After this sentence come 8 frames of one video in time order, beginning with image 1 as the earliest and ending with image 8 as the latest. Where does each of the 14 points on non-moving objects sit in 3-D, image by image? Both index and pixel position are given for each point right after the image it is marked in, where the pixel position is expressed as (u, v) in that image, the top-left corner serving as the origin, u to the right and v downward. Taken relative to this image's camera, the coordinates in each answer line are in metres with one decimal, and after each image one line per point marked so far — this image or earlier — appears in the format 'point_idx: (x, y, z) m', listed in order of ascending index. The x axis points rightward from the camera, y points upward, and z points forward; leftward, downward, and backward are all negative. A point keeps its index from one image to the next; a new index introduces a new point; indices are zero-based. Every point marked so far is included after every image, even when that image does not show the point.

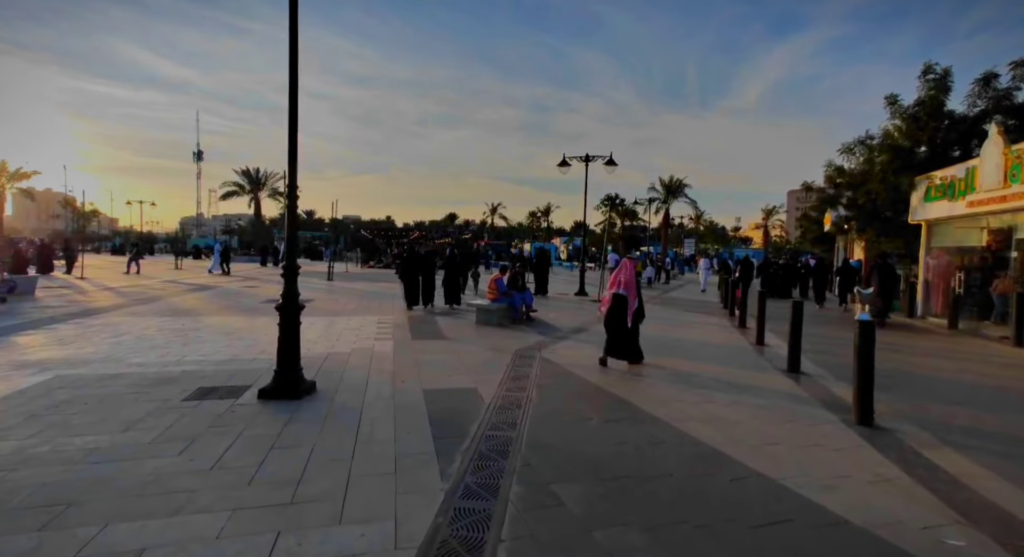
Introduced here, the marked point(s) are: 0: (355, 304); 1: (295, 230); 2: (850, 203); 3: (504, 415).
0: (-4.4, -0.7, +14.2) m
1: (-2.2, +0.5, +5.1) m
2: (+10.2, +2.2, +15.1) m
3: (-0.1, -1.3, +4.9) m
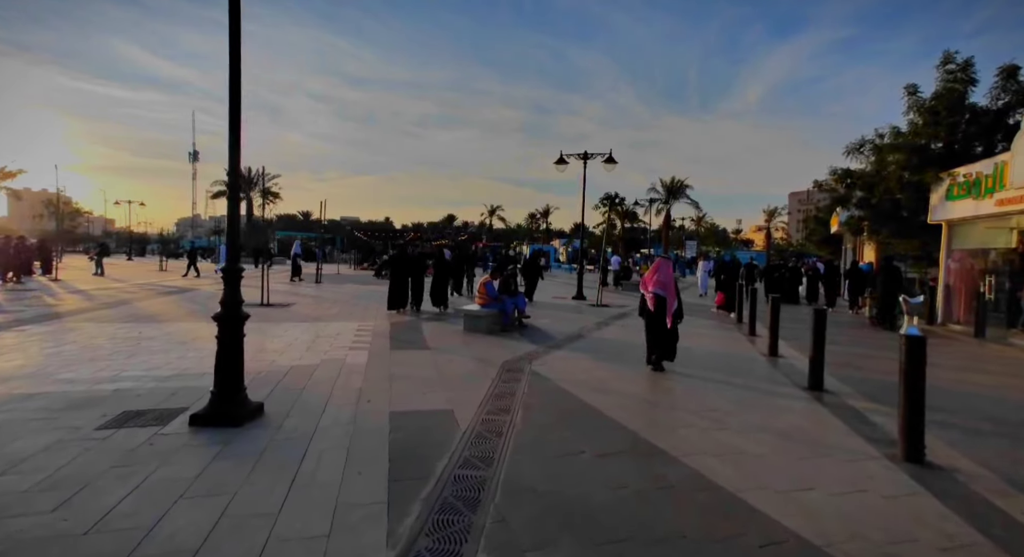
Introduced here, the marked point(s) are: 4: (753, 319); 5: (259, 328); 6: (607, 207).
0: (-4.6, -0.8, +13.4) m
1: (-2.4, +0.5, +4.4) m
2: (+10.0, +2.1, +14.3) m
3: (-0.3, -1.4, +4.1) m
4: (+5.3, -0.9, +11.0) m
5: (-4.8, -0.9, +9.6) m
6: (+3.2, +2.4, +16.7) m
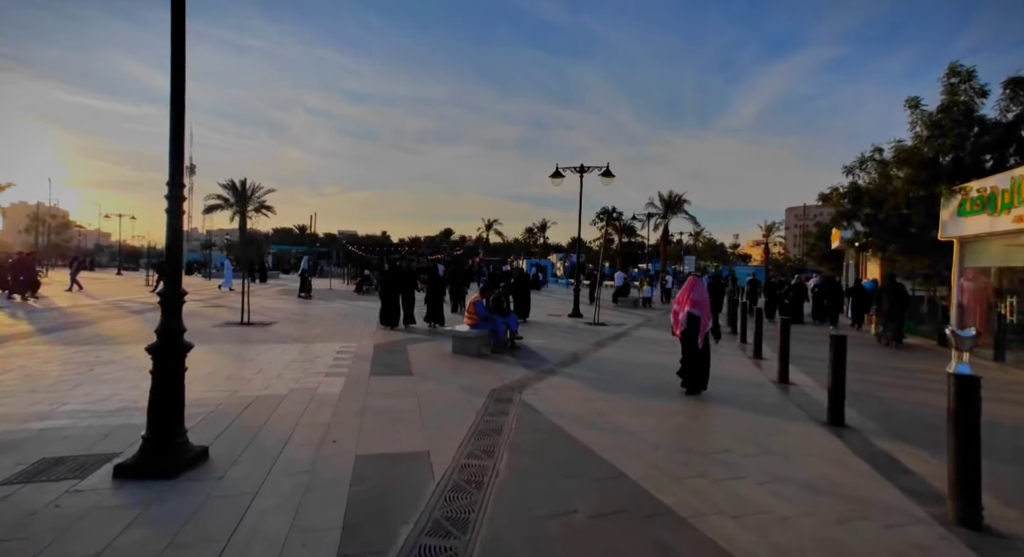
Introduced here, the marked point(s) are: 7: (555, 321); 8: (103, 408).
0: (-4.7, -1.3, +12.8) m
1: (-2.5, +0.3, +3.8) m
2: (+9.8, +1.6, +13.9) m
3: (-0.4, -1.6, +3.5) m
4: (+5.1, -1.3, +10.4) m
5: (-5.0, -1.3, +9.0) m
6: (+3.0, +1.8, +16.2) m
7: (+1.6, -1.6, +18.9) m
8: (-4.1, -1.3, +5.0) m
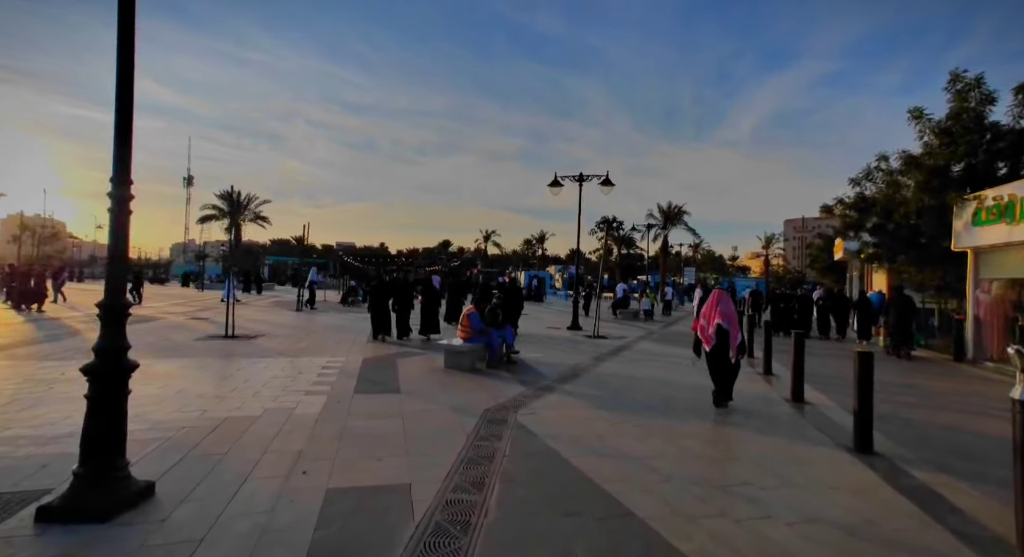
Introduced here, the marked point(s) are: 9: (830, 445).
0: (-4.8, -1.5, +12.3) m
1: (-2.6, +0.2, +3.4) m
2: (+9.8, +1.3, +13.5) m
3: (-0.5, -1.6, +3.0) m
4: (+5.0, -1.5, +9.9) m
5: (-5.0, -1.5, +8.5) m
6: (+2.9, +1.5, +15.8) m
7: (+1.5, -2.0, +18.4) m
8: (-4.1, -1.4, +4.5) m
9: (+3.3, -1.7, +5.2) m
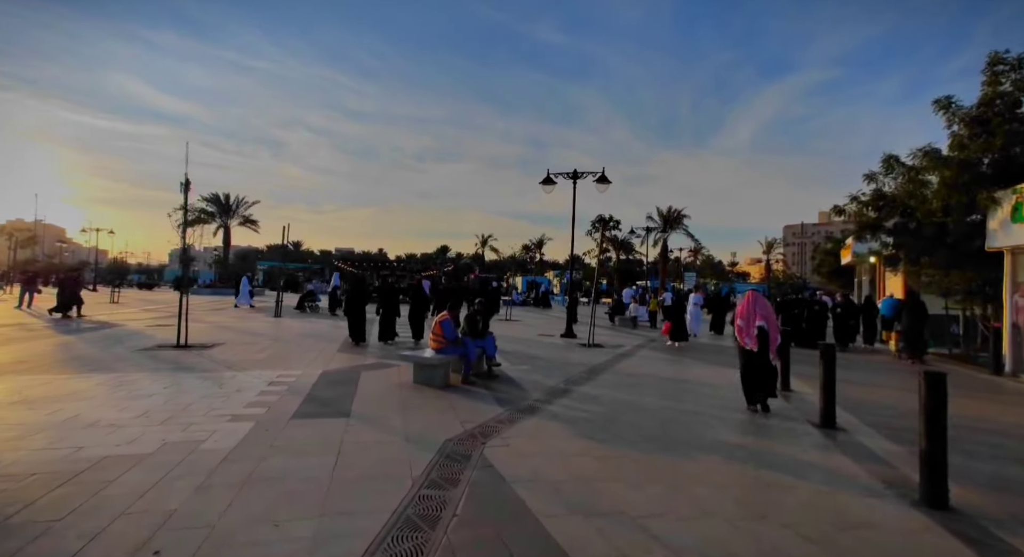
0: (-5.1, -1.6, +11.1) m
1: (-2.9, +0.2, +2.2) m
2: (+9.4, +1.2, +12.3) m
3: (-0.8, -1.6, +1.8) m
4: (+4.7, -1.5, +8.7) m
5: (-5.4, -1.5, +7.3) m
6: (+2.6, +1.4, +14.7) m
7: (+1.2, -2.2, +17.2) m
8: (-4.5, -1.4, +3.3) m
9: (+3.0, -1.7, +4.0) m
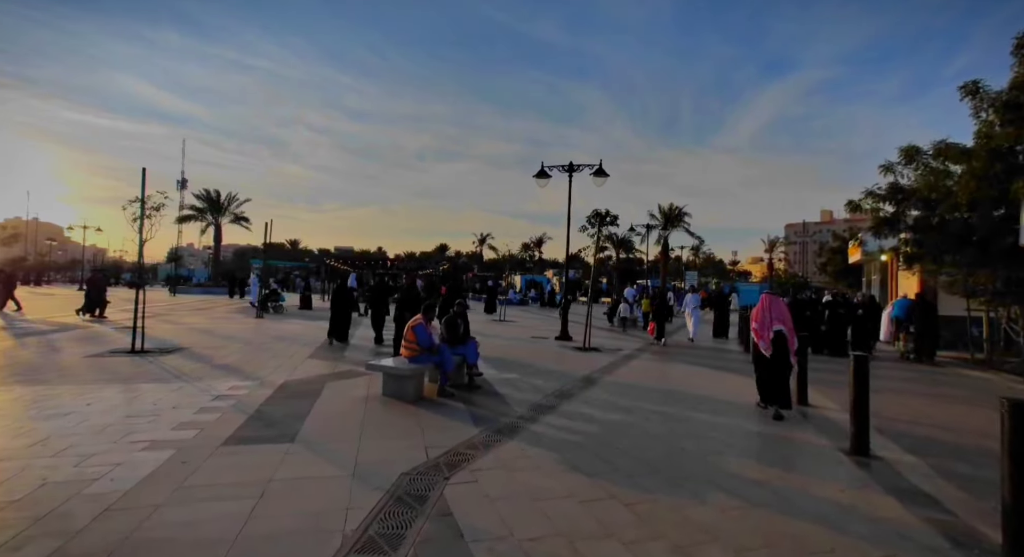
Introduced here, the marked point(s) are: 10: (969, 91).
0: (-5.4, -1.6, +10.2) m
1: (-3.2, +0.2, +1.3) m
2: (+9.2, +1.2, +11.4) m
3: (-1.0, -1.6, +0.9) m
4: (+4.4, -1.5, +7.8) m
5: (-5.6, -1.5, +6.4) m
6: (+2.3, +1.4, +13.7) m
7: (+0.9, -2.2, +16.3) m
8: (-4.7, -1.4, +2.4) m
9: (+2.7, -1.7, +3.1) m
10: (+9.3, +3.8, +10.2) m
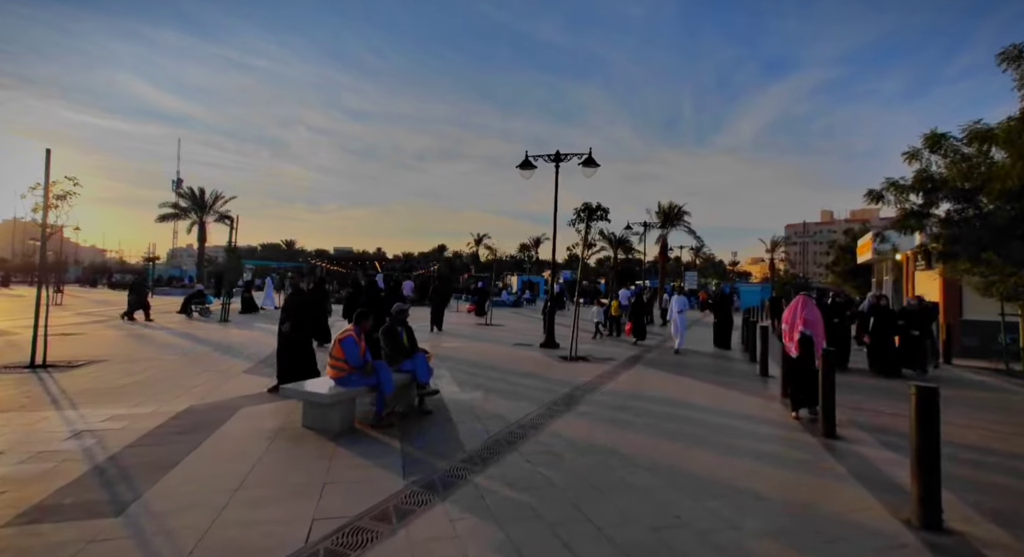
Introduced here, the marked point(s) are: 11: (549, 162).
0: (-5.9, -1.6, +8.7) m
1: (-3.7, +0.2, -0.2) m
2: (+8.7, +1.2, +9.9) m
3: (-1.6, -1.6, -0.5) m
4: (+3.9, -1.6, +6.3) m
5: (-6.2, -1.5, +4.9) m
6: (+1.8, +1.4, +12.3) m
7: (+0.4, -2.2, +14.8) m
8: (-5.2, -1.4, +1.0) m
9: (+2.2, -1.7, +1.6) m
10: (+8.7, +3.8, +8.8) m
11: (+1.0, +3.2, +13.9) m
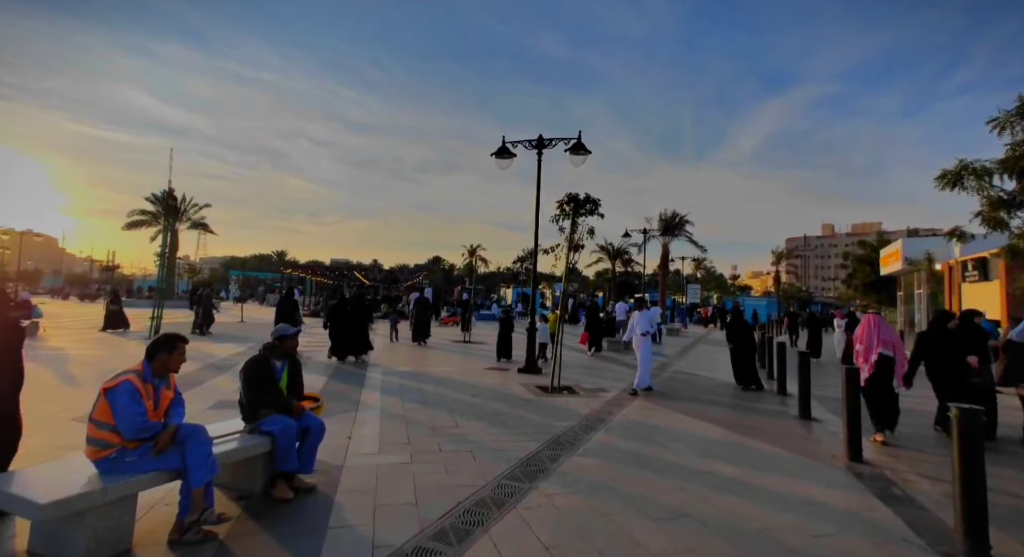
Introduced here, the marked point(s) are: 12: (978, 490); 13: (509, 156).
0: (-6.5, -1.7, +6.2) m
1: (-4.3, +0.4, -2.6) m
2: (+8.0, +1.0, +7.5) m
3: (-2.2, -1.5, -3.0) m
4: (+3.3, -1.6, +3.9) m
5: (-6.8, -1.5, +2.4) m
6: (+1.2, +1.1, +9.9) m
7: (-0.2, -2.4, +12.3) m
8: (-5.8, -1.2, -1.5) m
9: (+1.6, -1.6, -0.9) m
10: (+8.1, +3.7, +6.5) m
11: (+0.4, +3.0, +11.6) m
12: (+3.3, -1.4, +3.8) m
13: (0.0, +2.9, +11.7) m
